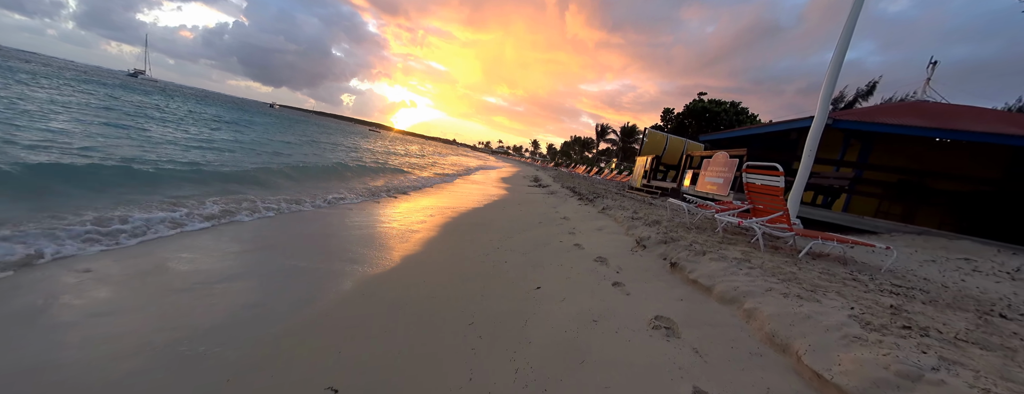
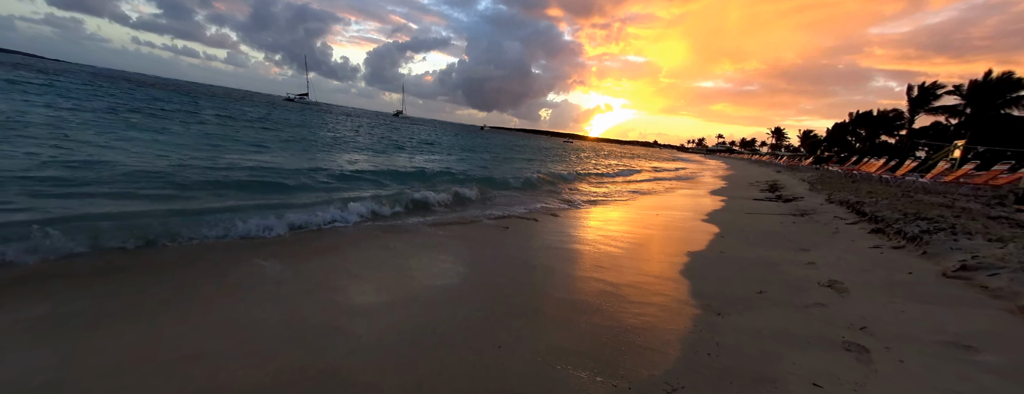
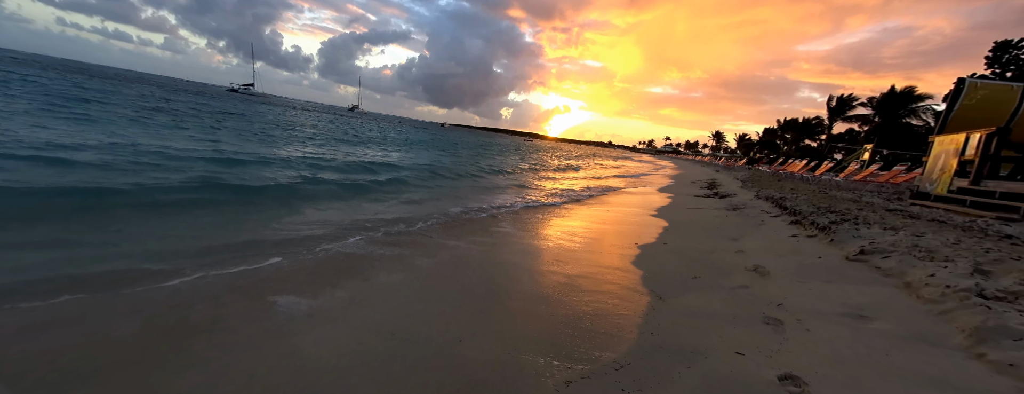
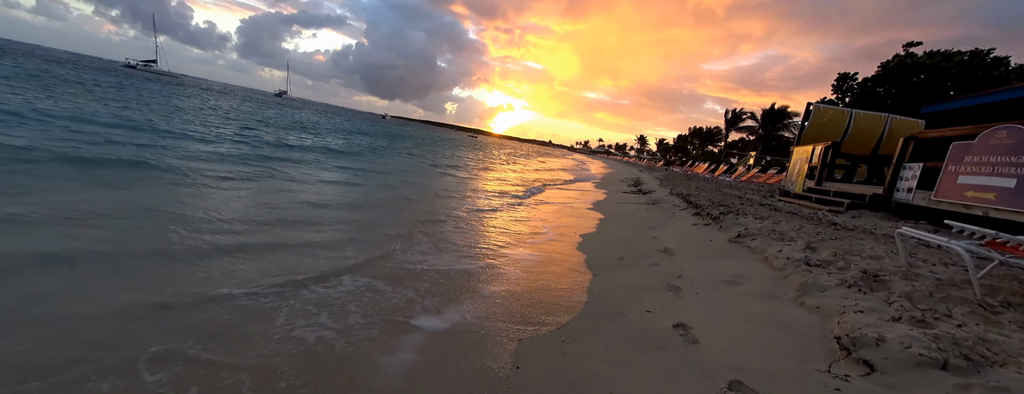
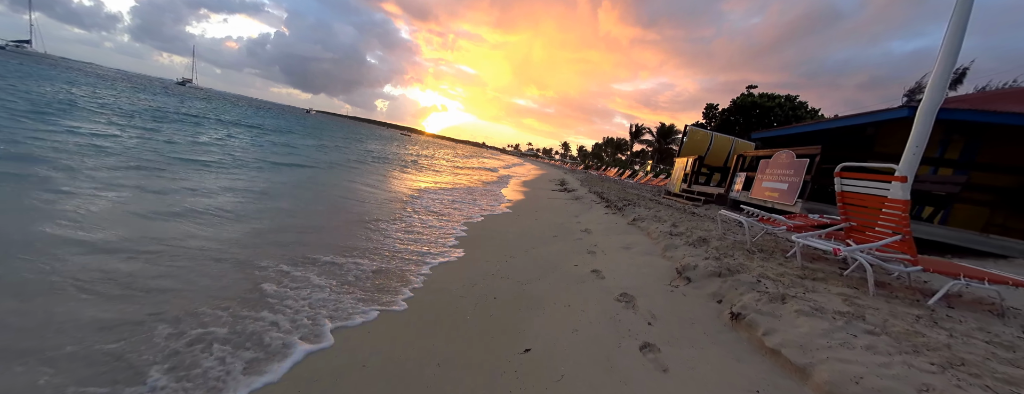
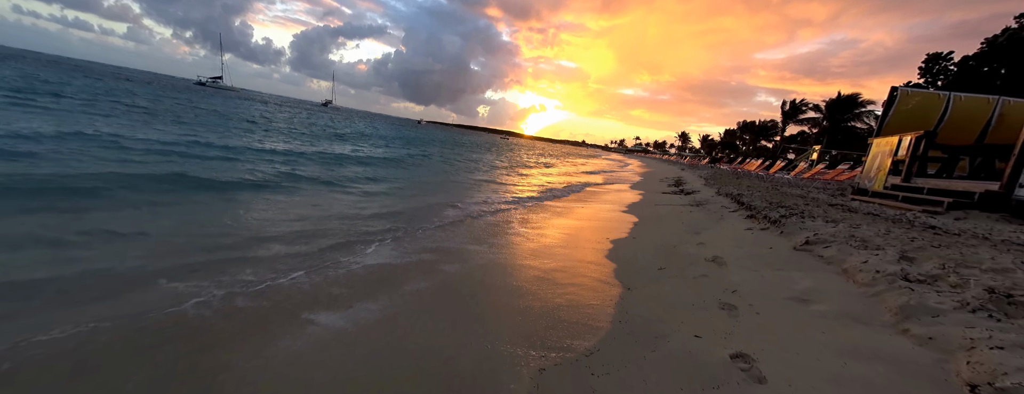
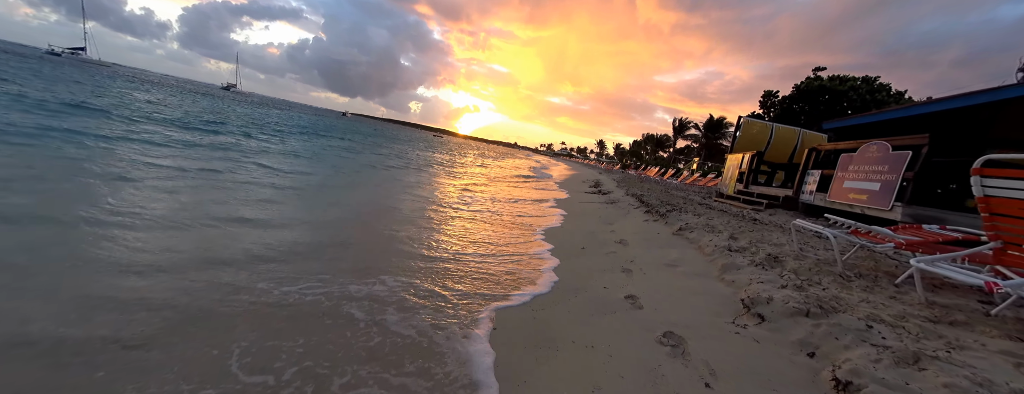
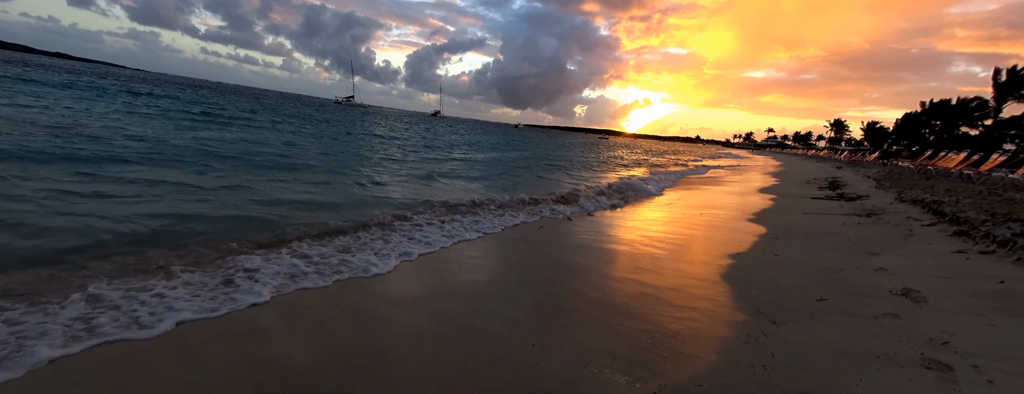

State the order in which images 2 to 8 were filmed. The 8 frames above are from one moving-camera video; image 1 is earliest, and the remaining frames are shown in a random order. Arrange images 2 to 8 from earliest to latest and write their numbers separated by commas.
5, 7, 4, 6, 3, 2, 8
